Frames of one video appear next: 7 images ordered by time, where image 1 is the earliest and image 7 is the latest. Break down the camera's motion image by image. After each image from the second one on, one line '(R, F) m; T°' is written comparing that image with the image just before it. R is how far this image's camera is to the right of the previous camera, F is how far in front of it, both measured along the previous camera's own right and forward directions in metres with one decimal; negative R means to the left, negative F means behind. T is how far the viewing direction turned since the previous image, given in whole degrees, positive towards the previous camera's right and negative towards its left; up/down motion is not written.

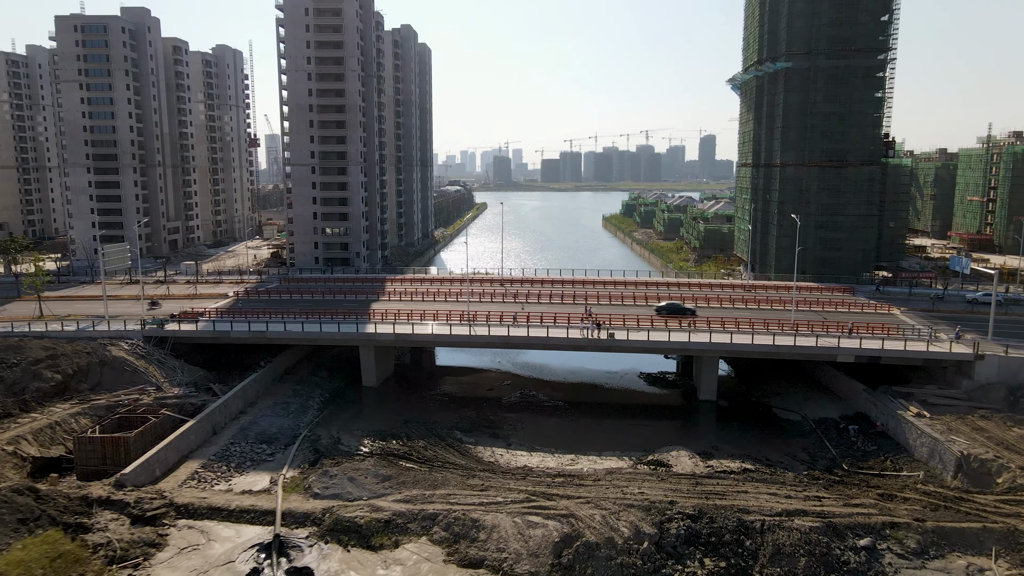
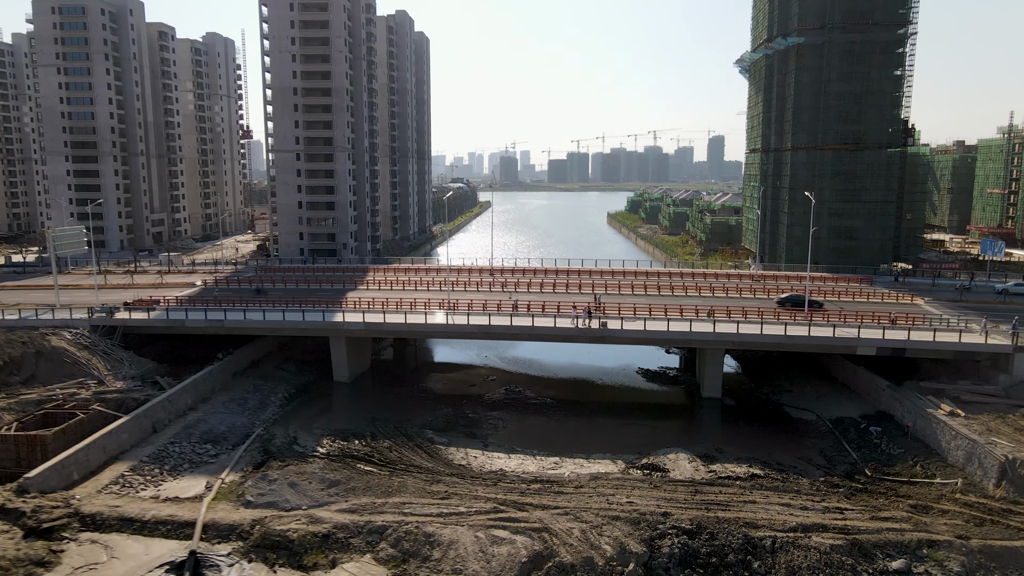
(+1.5, +4.6) m; -1°
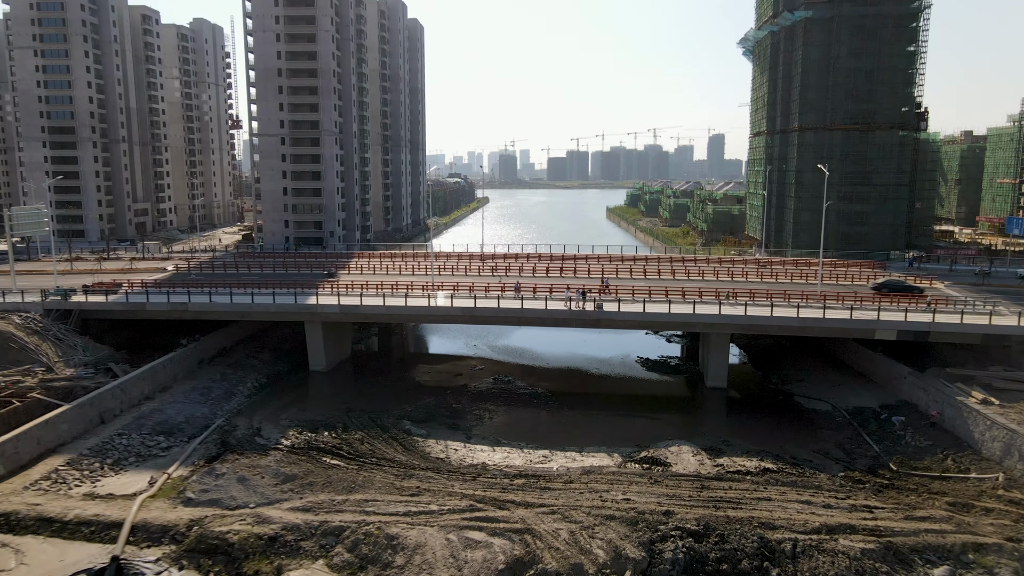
(+0.6, +3.4) m; 0°
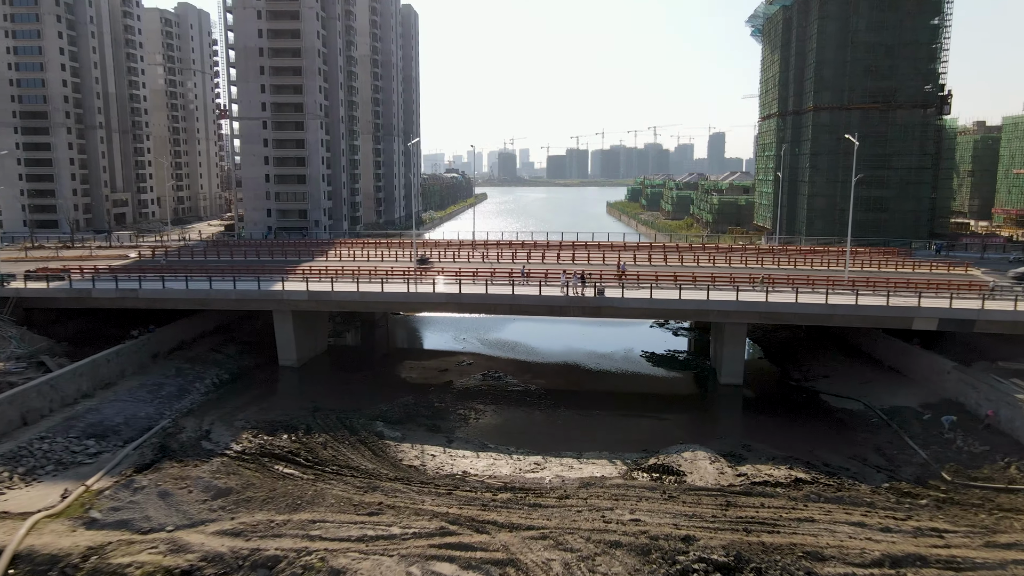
(+0.5, +4.4) m; 0°
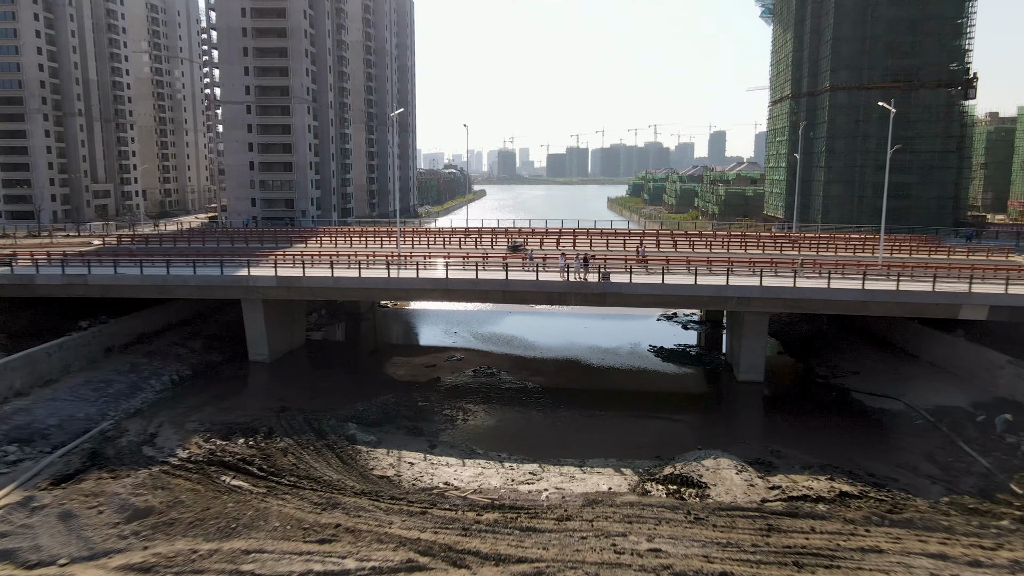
(+0.3, +3.8) m; 0°
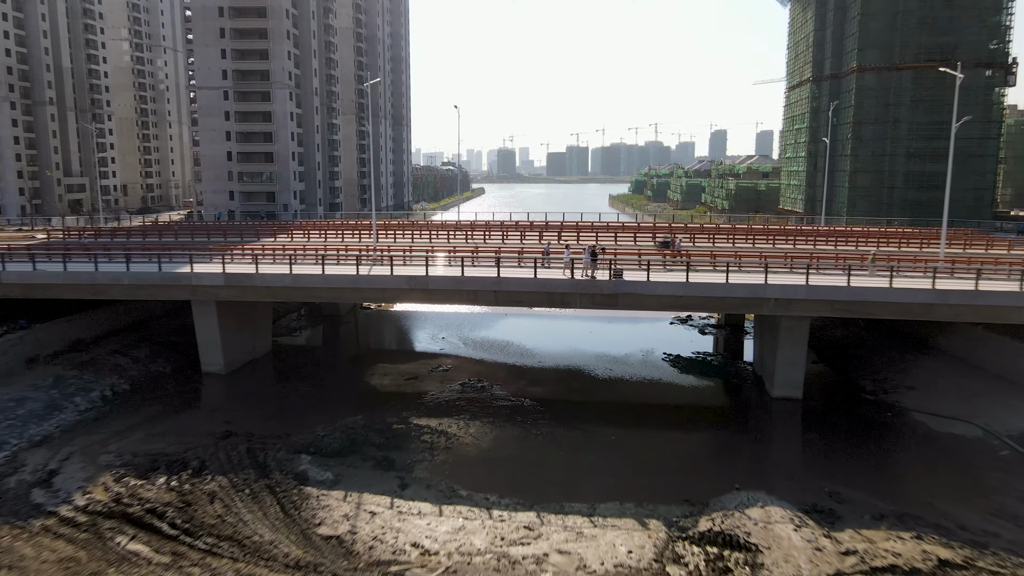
(+0.2, +5.0) m; 0°
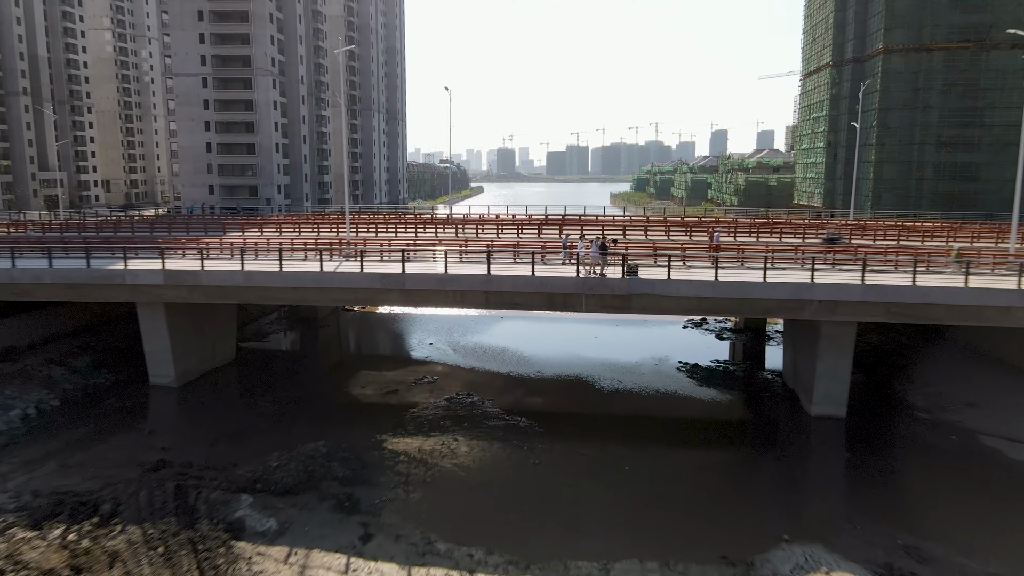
(+0.2, +4.1) m; 0°
